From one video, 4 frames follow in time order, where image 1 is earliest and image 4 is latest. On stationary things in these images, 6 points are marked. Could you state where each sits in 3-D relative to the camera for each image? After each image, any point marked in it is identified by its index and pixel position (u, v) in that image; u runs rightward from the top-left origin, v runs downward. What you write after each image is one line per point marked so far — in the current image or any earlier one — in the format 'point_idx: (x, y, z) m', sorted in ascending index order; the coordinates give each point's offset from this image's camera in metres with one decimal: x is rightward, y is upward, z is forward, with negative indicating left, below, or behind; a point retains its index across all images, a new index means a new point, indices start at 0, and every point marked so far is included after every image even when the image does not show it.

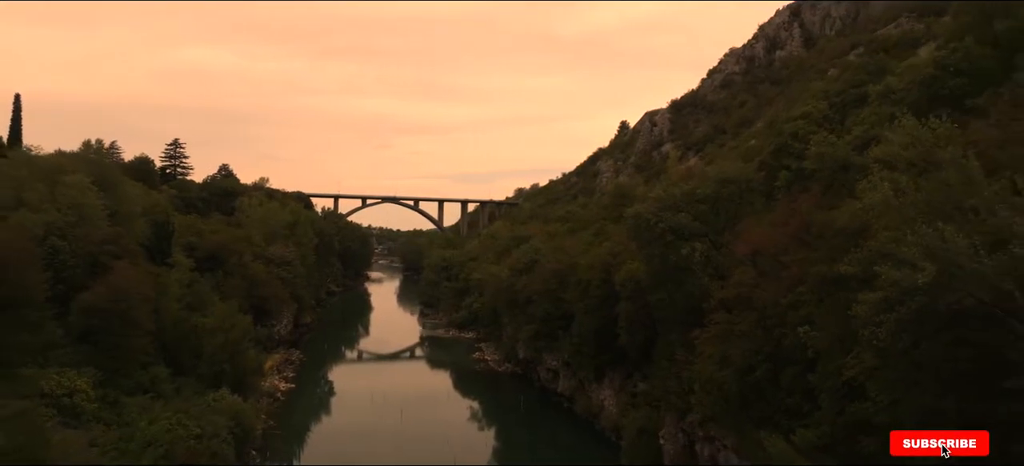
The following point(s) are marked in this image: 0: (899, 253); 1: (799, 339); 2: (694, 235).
0: (+3.5, -0.2, +6.6) m
1: (+4.4, -1.6, +11.3) m
2: (+4.3, -0.1, +17.3) m
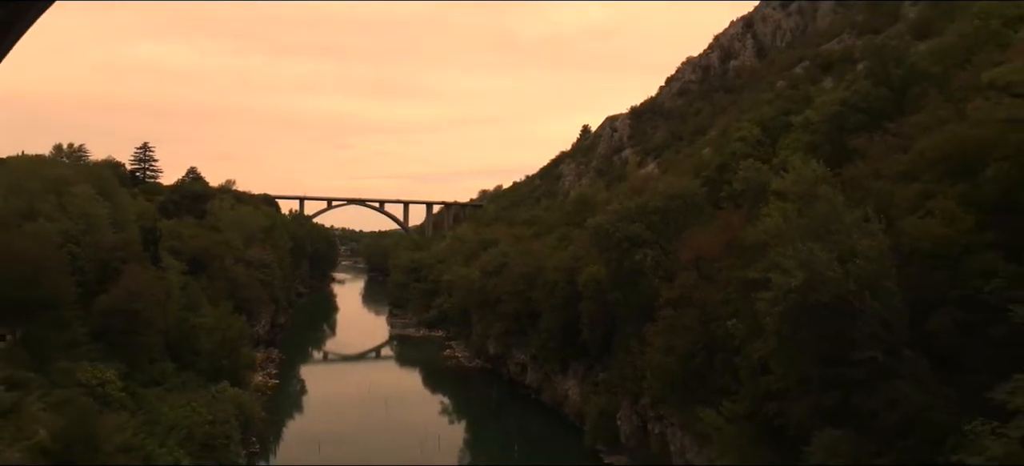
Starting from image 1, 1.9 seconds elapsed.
0: (+3.4, -0.4, +9.1) m
1: (+4.1, -1.8, +13.8) m
2: (+3.7, -0.3, +19.8) m
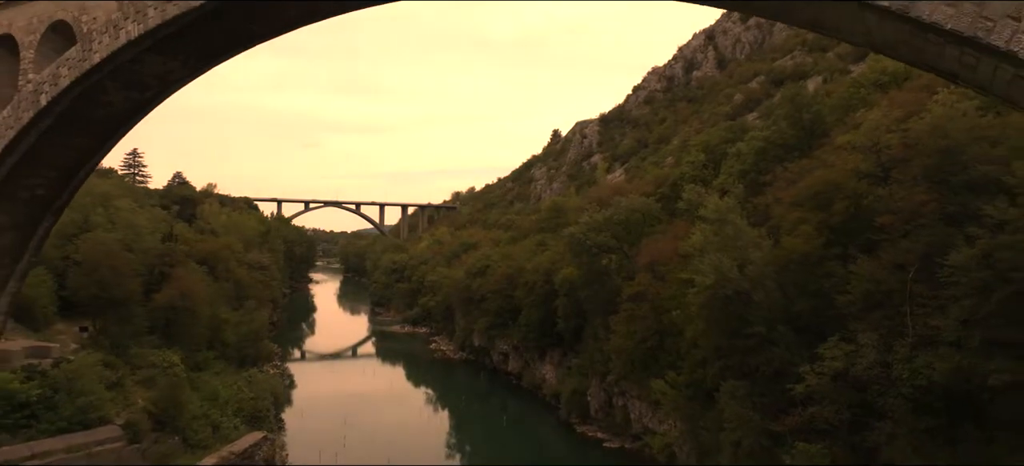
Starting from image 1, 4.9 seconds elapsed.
0: (+3.5, -0.6, +13.1) m
1: (+3.9, -2.1, +17.8) m
2: (+3.3, -0.5, +23.7) m
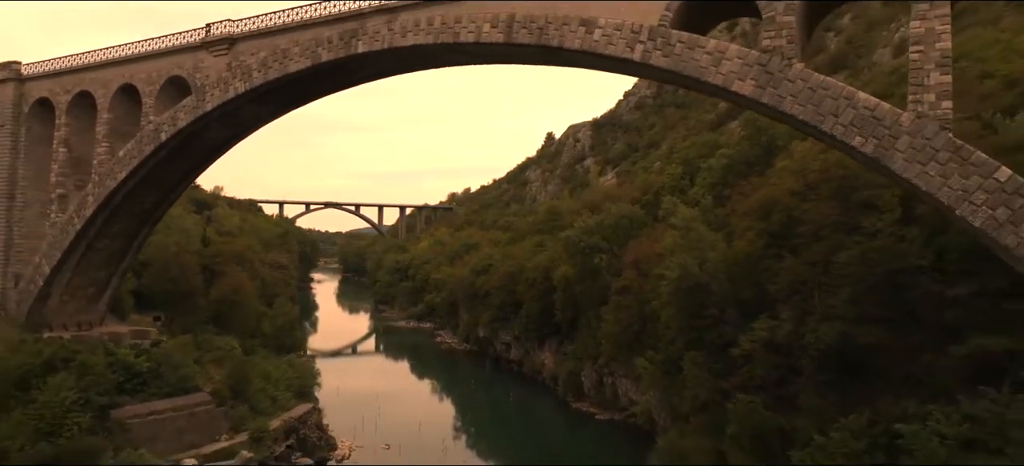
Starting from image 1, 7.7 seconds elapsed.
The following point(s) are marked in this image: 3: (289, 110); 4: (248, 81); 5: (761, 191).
0: (+3.7, -0.7, +16.7) m
1: (+4.1, -2.2, +21.4) m
2: (+3.4, -0.6, +27.4) m
3: (-4.9, +2.7, +15.9) m
4: (-5.1, +3.0, +14.1) m
5: (+6.0, +1.0, +17.5) m
